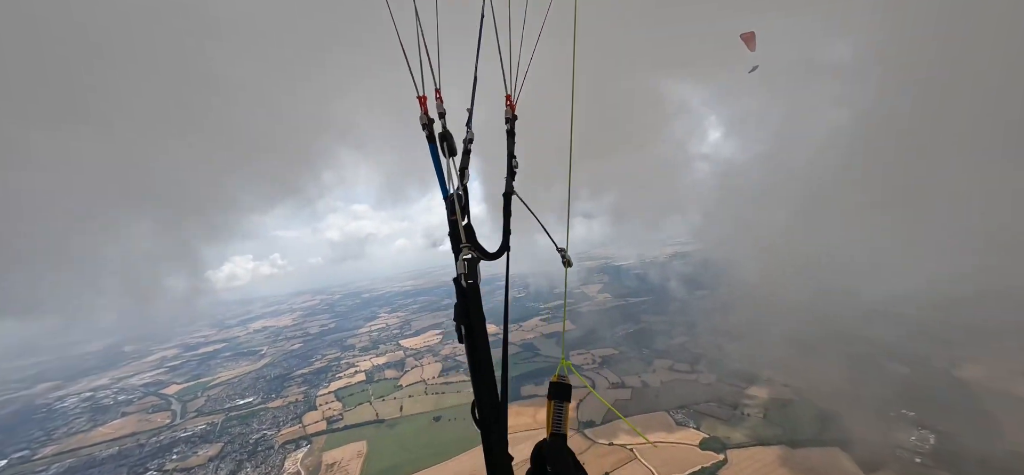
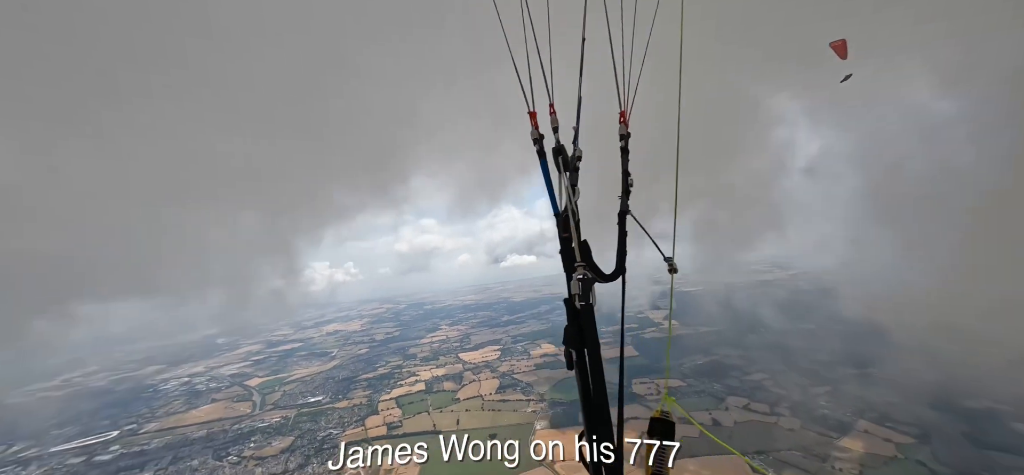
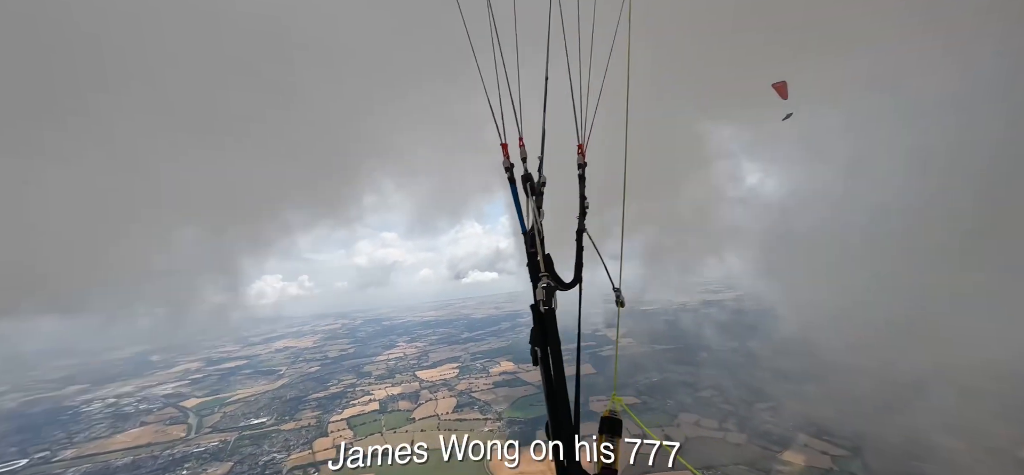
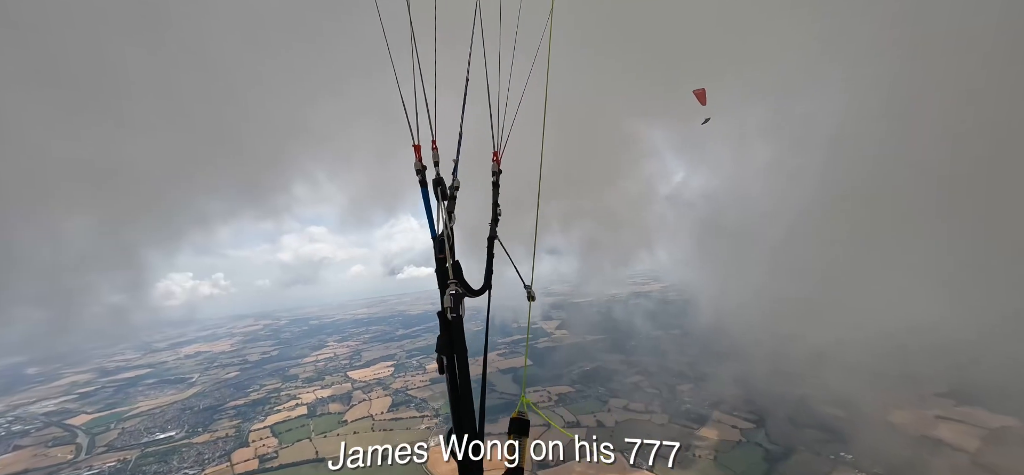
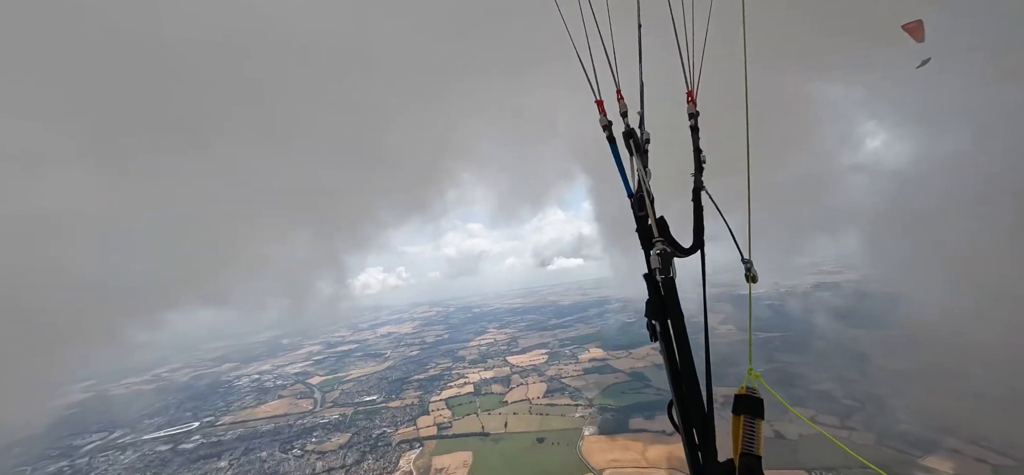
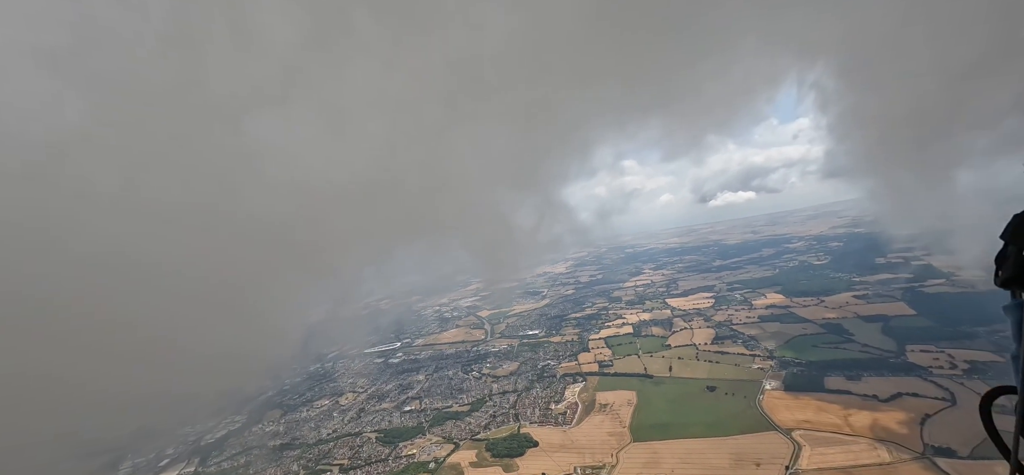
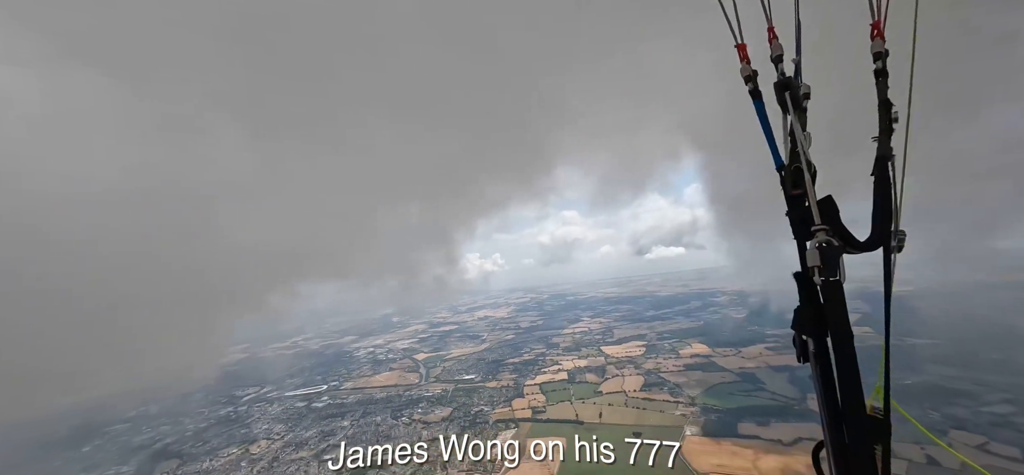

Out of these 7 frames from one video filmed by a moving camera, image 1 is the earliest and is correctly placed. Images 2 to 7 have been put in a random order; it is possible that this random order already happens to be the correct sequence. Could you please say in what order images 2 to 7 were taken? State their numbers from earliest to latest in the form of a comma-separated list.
5, 3, 4, 2, 7, 6
